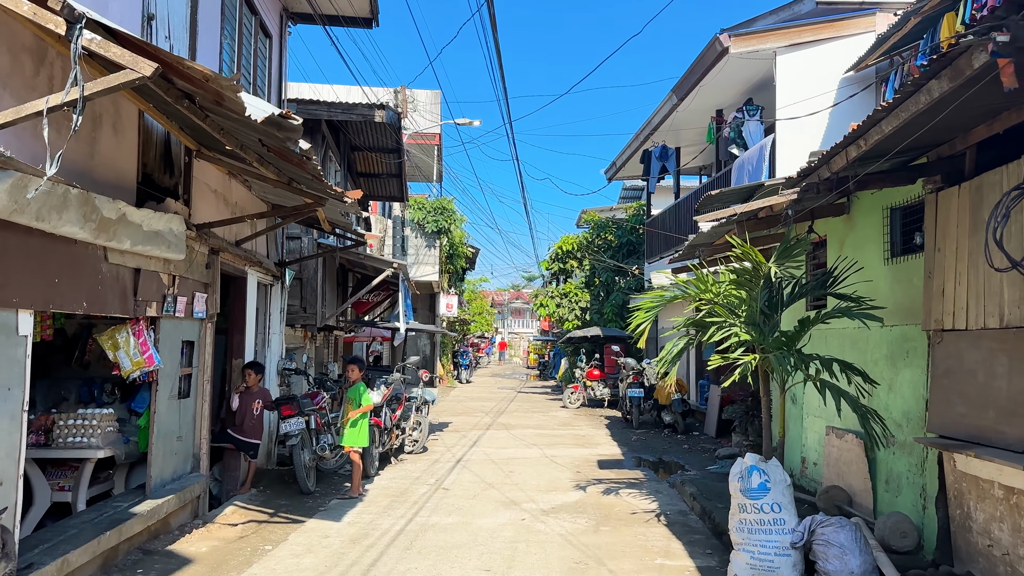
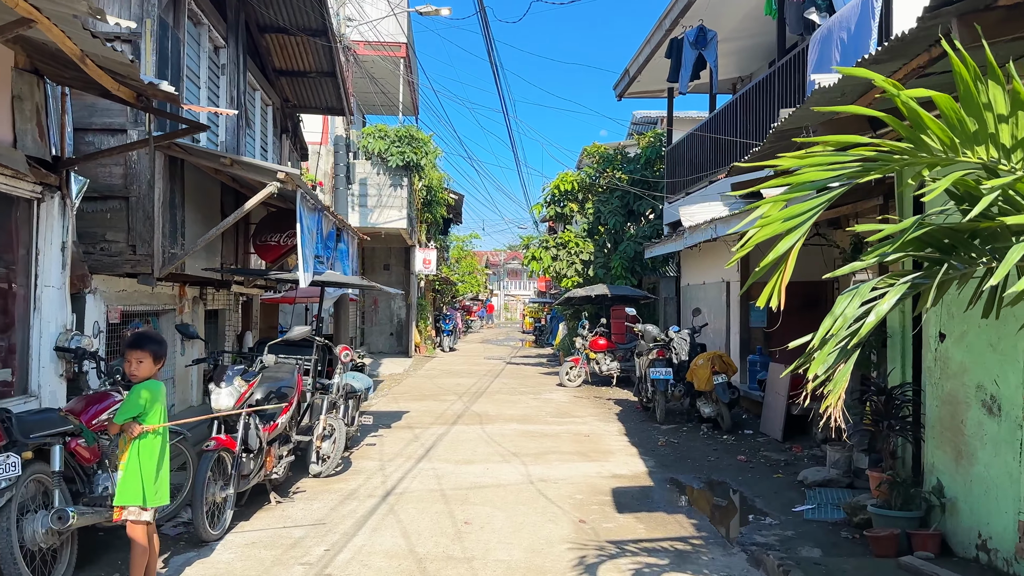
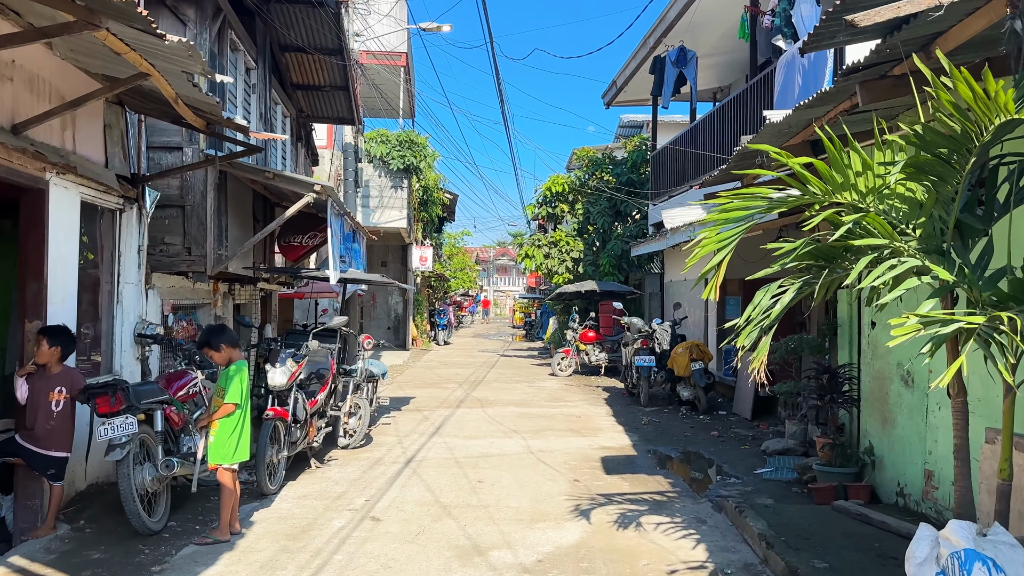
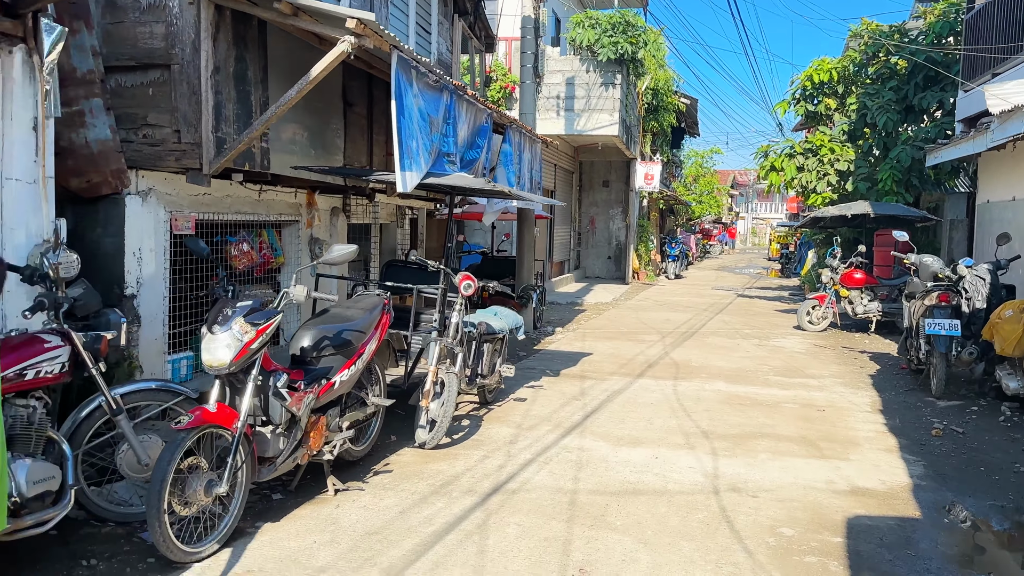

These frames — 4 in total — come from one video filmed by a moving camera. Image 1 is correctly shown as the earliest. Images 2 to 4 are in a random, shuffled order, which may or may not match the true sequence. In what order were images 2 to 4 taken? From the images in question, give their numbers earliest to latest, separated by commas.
3, 2, 4
